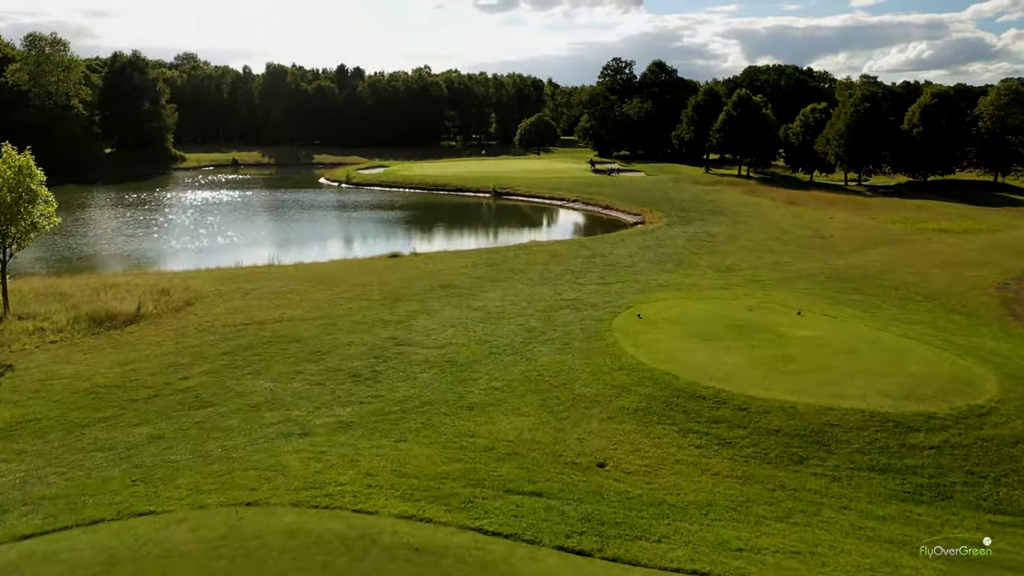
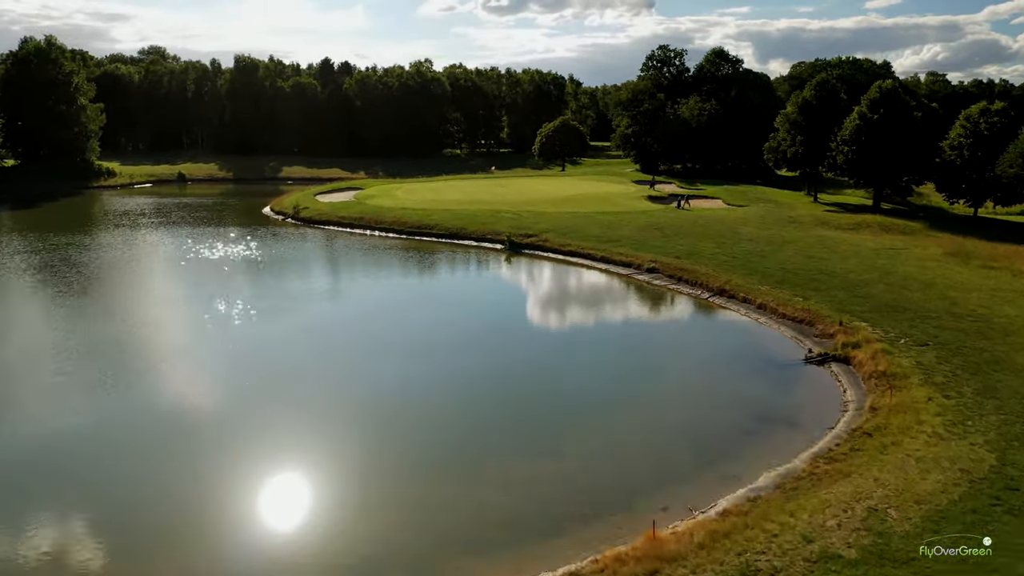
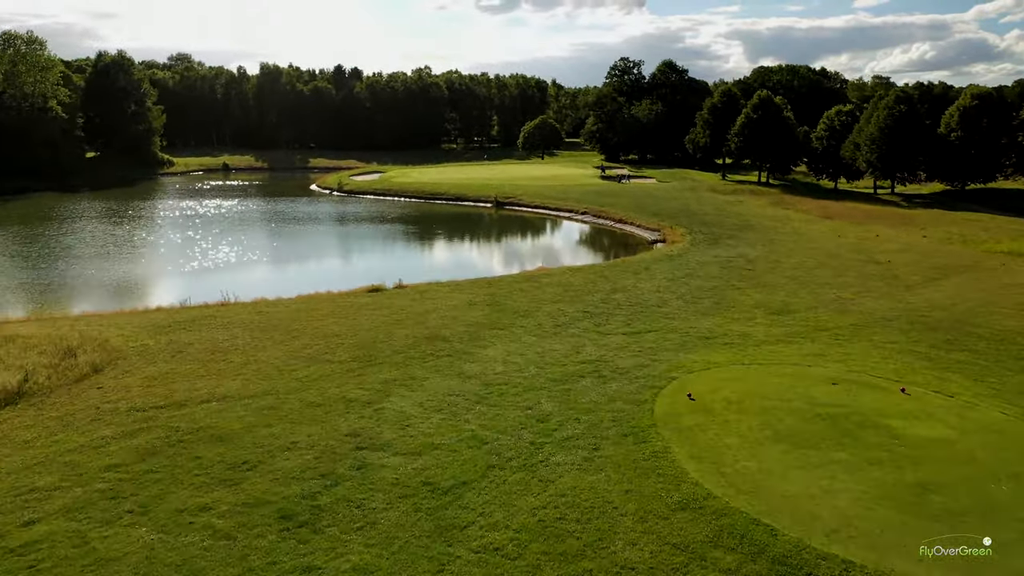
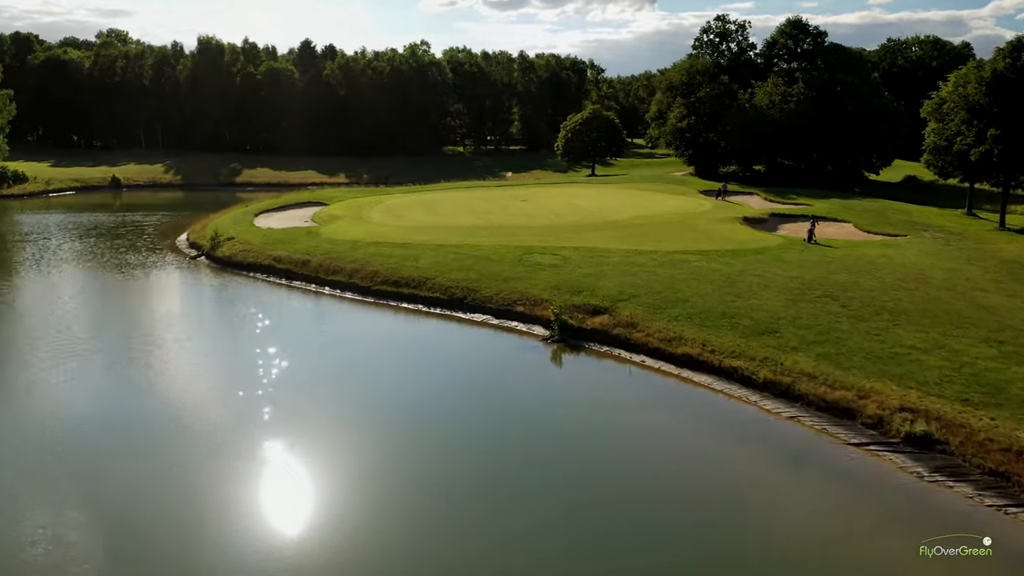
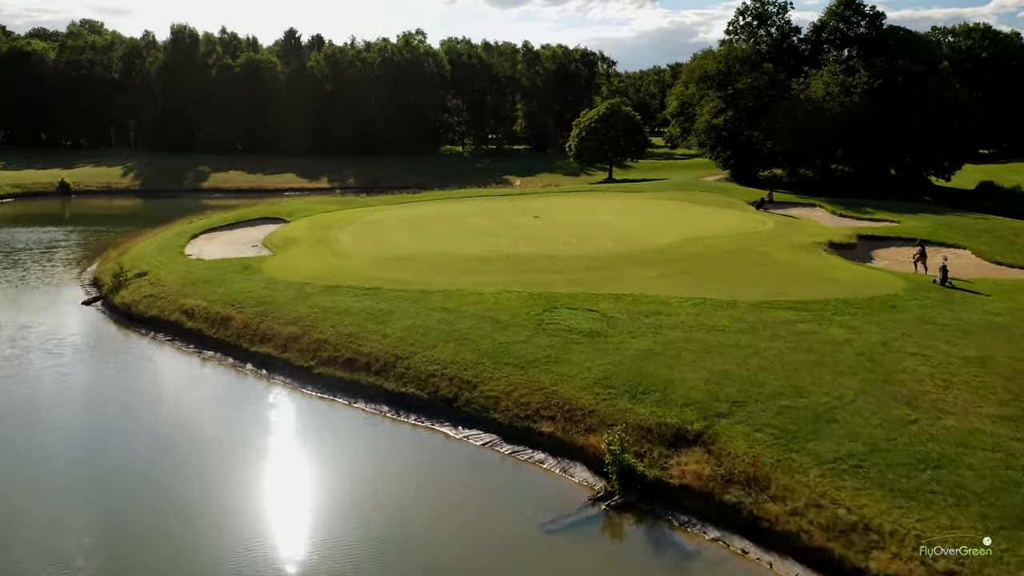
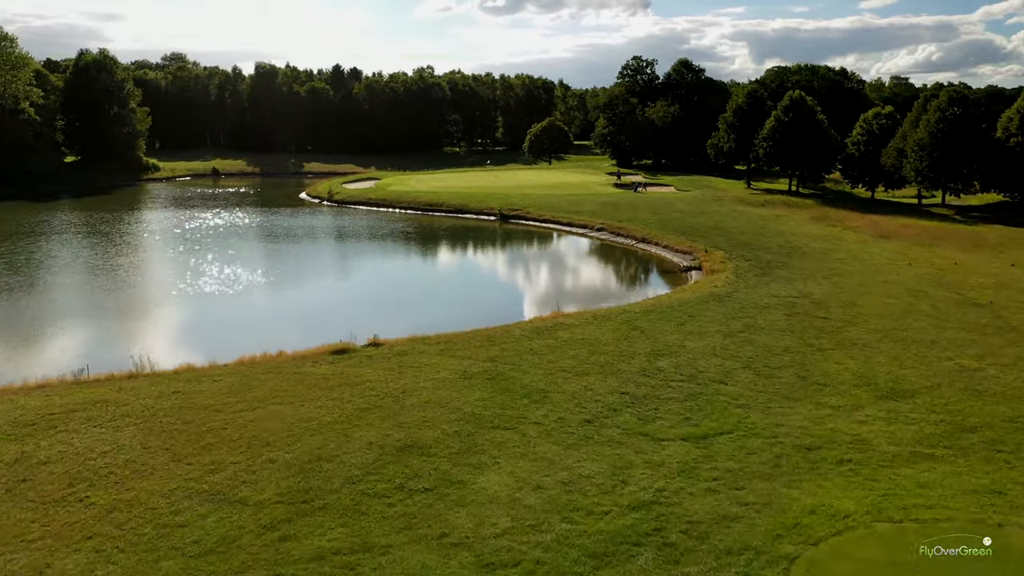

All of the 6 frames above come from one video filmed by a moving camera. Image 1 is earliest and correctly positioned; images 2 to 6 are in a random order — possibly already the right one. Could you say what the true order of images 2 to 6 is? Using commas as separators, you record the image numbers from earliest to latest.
3, 6, 2, 4, 5
